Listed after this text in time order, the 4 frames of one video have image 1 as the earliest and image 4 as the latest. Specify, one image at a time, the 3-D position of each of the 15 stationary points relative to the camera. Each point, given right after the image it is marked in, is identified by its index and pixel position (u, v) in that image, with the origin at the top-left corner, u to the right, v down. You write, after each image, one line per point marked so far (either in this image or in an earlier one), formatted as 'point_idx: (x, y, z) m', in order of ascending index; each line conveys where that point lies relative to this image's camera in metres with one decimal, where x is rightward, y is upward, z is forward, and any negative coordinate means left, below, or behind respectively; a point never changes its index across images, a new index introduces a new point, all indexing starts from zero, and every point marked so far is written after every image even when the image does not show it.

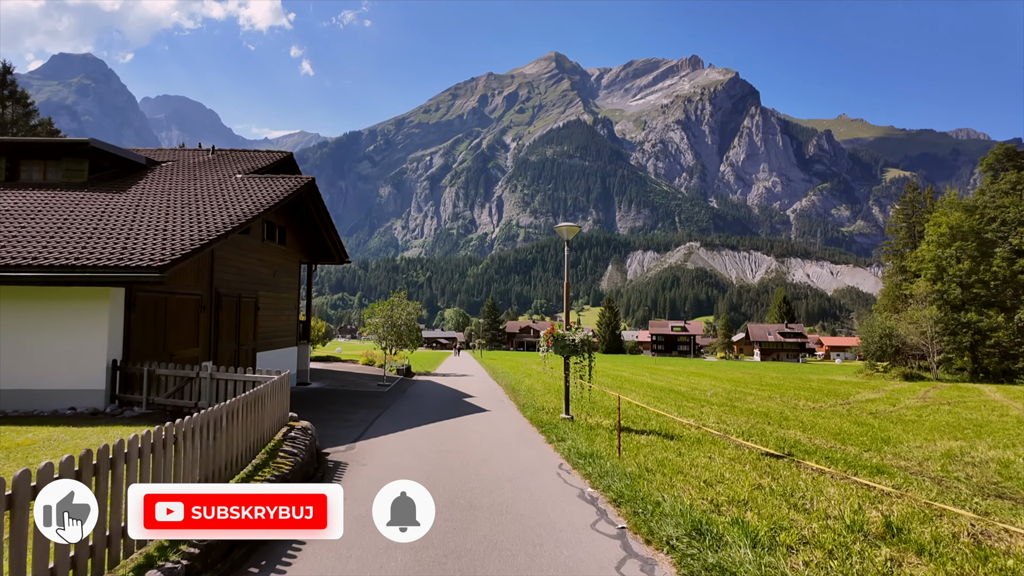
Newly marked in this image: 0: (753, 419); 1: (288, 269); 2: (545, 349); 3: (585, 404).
0: (+8.3, -4.4, +16.3) m
1: (-8.2, +0.7, +17.5) m
2: (+0.8, -1.5, +12.1) m
3: (+2.2, -3.4, +13.9) m
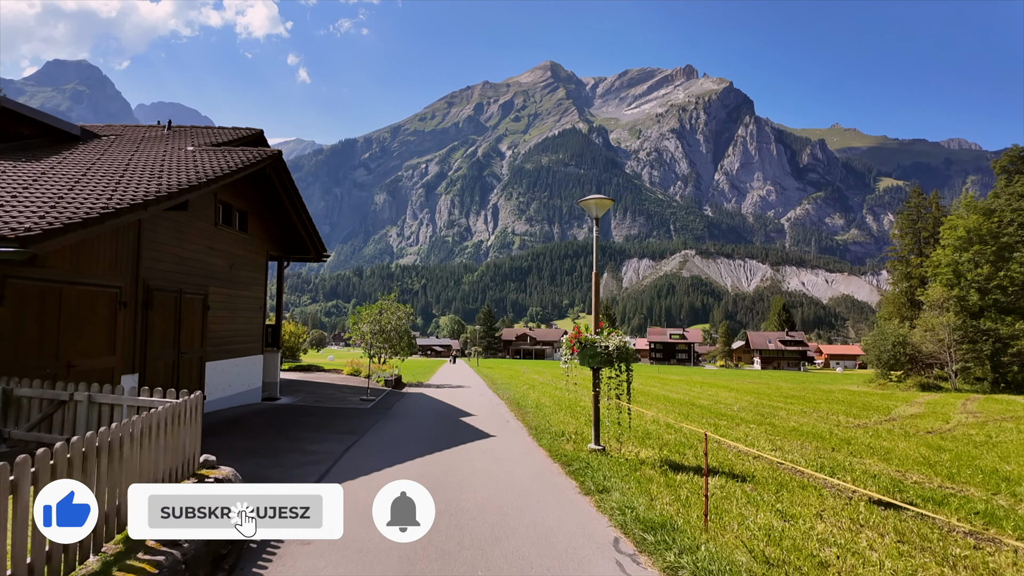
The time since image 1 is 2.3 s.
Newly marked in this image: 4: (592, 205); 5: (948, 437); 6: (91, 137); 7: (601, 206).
0: (+8.5, -4.4, +13.6) m
1: (-8.0, +0.8, +14.7) m
2: (+1.0, -1.4, +9.3) m
3: (+2.4, -3.3, +11.2) m
4: (+1.6, +1.7, +9.4) m
5: (+14.6, -5.0, +16.0) m
6: (-12.5, +4.5, +14.2) m
7: (+1.7, +1.6, +9.4) m
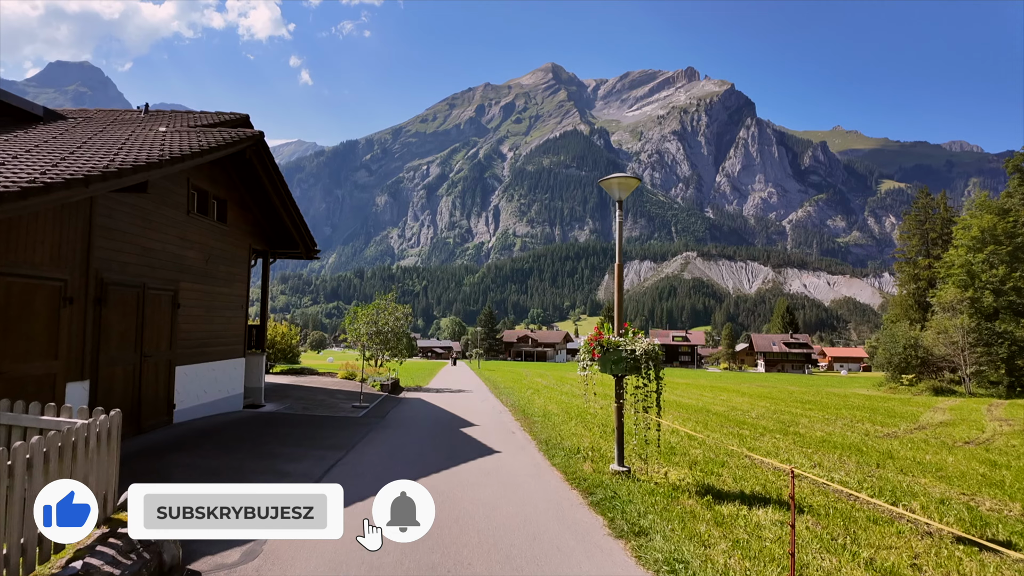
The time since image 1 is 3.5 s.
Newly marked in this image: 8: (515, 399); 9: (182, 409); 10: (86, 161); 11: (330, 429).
0: (+8.6, -4.3, +12.2) m
1: (-7.9, +0.9, +13.4) m
2: (+1.2, -1.3, +8.0) m
3: (+2.5, -3.2, +9.8) m
4: (+1.7, +1.8, +8.1) m
5: (+14.7, -4.9, +14.7) m
6: (-12.3, +4.6, +13.0) m
7: (+1.9, +1.7, +8.1) m
8: (+0.1, -4.5, +19.7) m
9: (-7.8, -2.8, +11.3) m
10: (-7.1, +2.1, +7.9) m
11: (-4.6, -3.6, +12.3) m
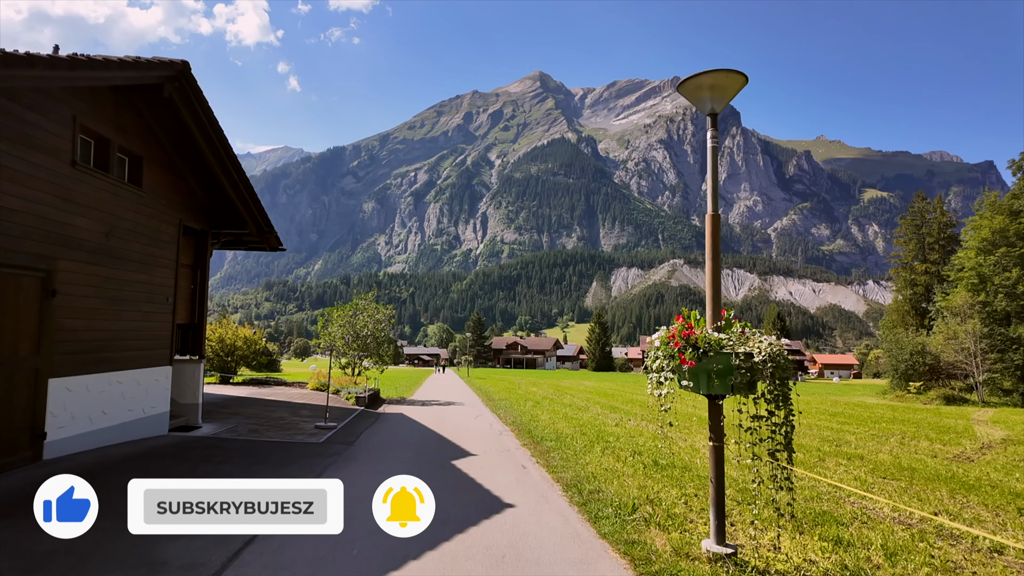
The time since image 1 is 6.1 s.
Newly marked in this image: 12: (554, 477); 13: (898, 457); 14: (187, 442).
0: (+8.8, -4.0, +9.3) m
1: (-7.7, +1.2, +10.2) m
2: (+1.5, -0.9, +5.0) m
3: (+2.8, -2.9, +6.8) m
4: (+2.0, +2.1, +5.1) m
5: (+14.9, -4.7, +11.9) m
6: (-12.1, +4.9, +9.7) m
7: (+2.2, +2.1, +5.1) m
8: (+0.2, -4.3, +16.6) m
9: (-7.6, -2.5, +8.0) m
10: (-6.8, +2.4, +4.7) m
11: (-4.4, -3.3, +9.1) m
12: (+0.7, -3.1, +8.0) m
13: (+10.8, -4.8, +13.6) m
14: (-6.5, -3.1, +8.5) m
